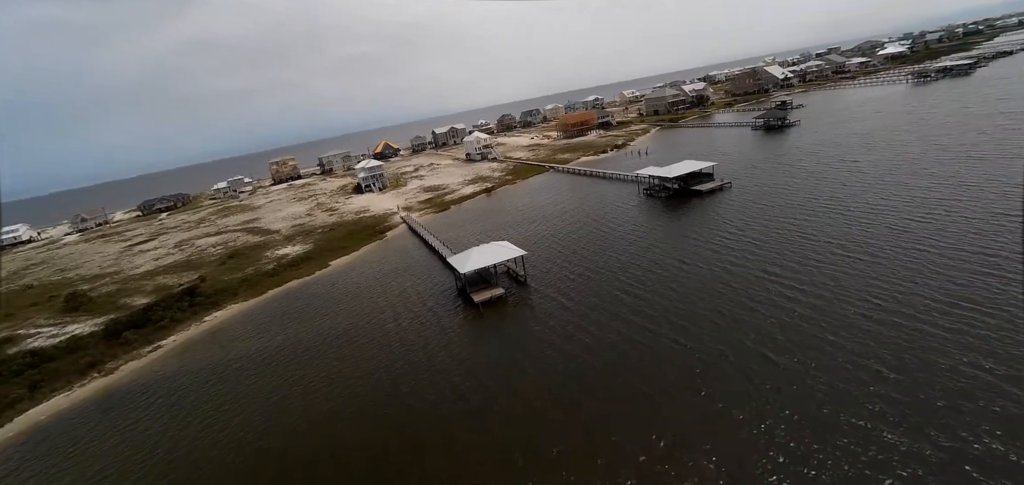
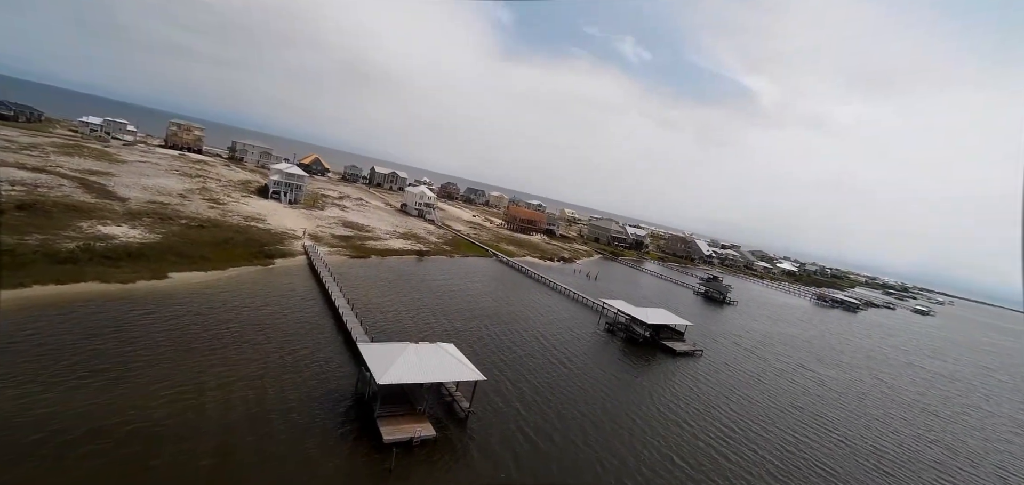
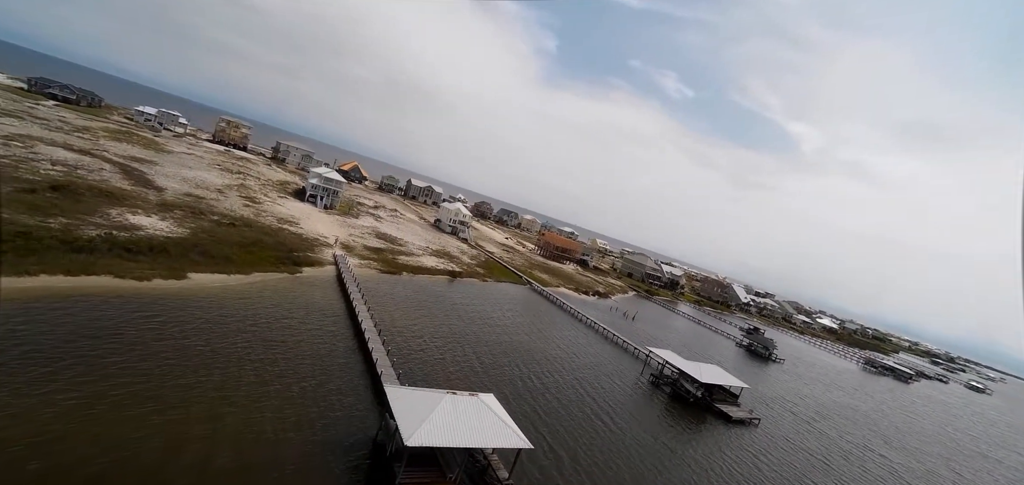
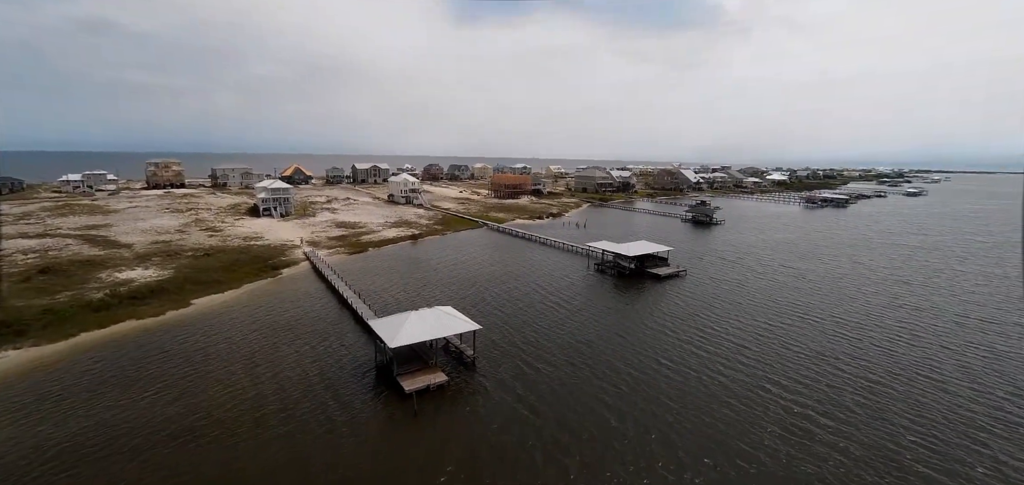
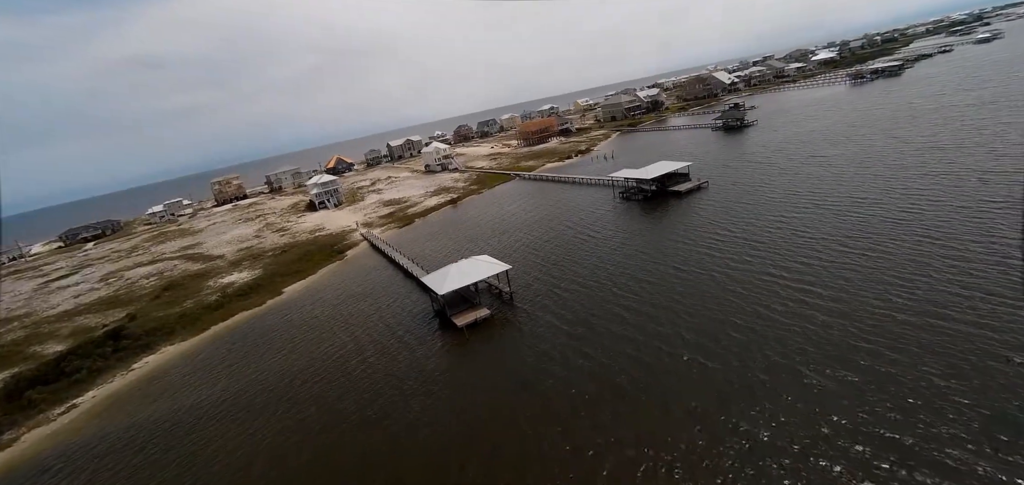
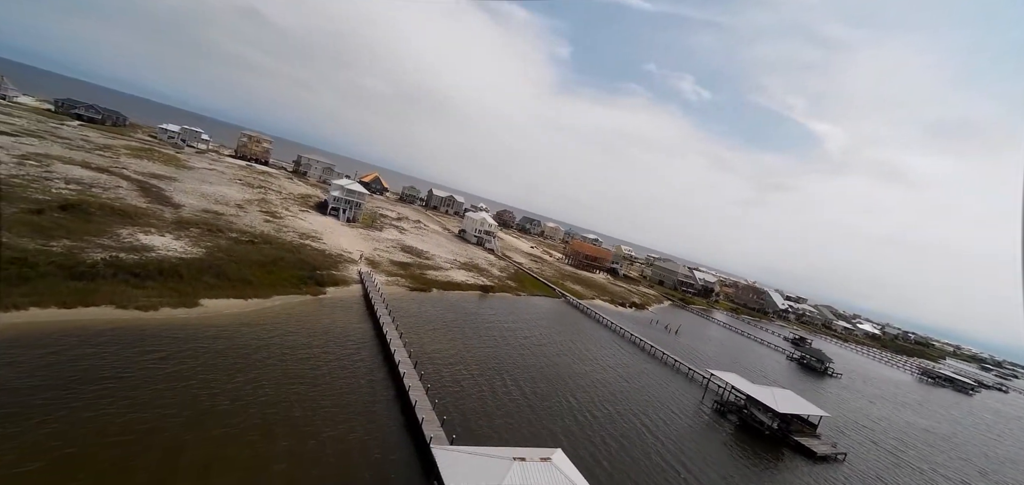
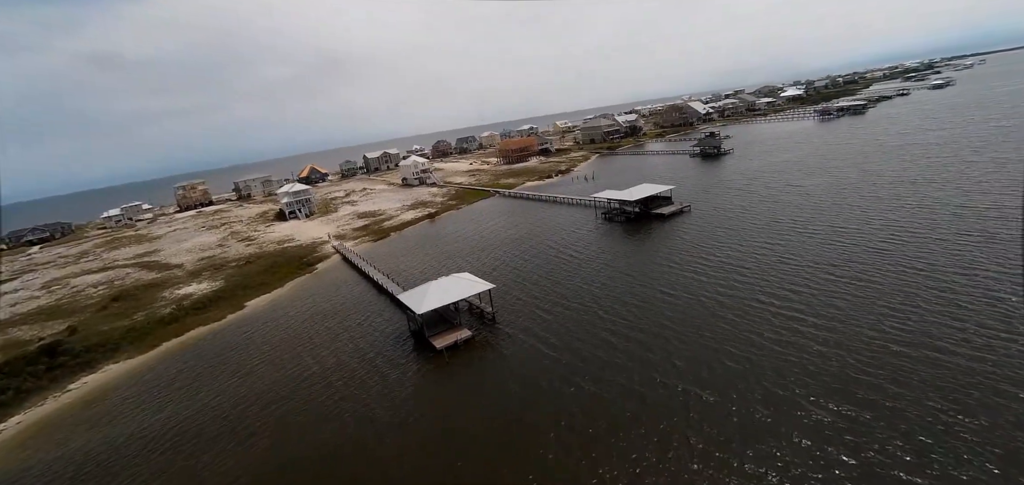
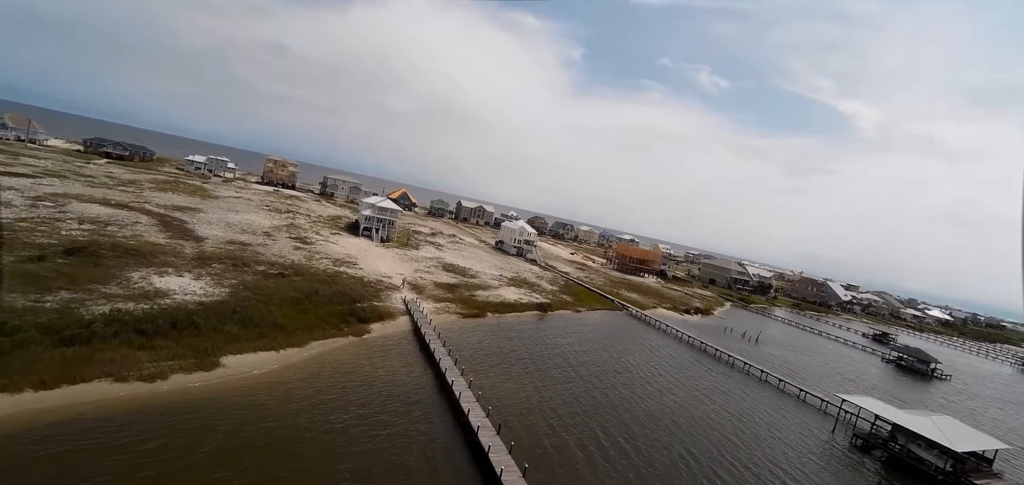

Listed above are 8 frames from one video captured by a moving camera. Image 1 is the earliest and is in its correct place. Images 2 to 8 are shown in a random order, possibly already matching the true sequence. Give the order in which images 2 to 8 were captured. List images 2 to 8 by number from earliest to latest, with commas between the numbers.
5, 7, 4, 2, 3, 6, 8
